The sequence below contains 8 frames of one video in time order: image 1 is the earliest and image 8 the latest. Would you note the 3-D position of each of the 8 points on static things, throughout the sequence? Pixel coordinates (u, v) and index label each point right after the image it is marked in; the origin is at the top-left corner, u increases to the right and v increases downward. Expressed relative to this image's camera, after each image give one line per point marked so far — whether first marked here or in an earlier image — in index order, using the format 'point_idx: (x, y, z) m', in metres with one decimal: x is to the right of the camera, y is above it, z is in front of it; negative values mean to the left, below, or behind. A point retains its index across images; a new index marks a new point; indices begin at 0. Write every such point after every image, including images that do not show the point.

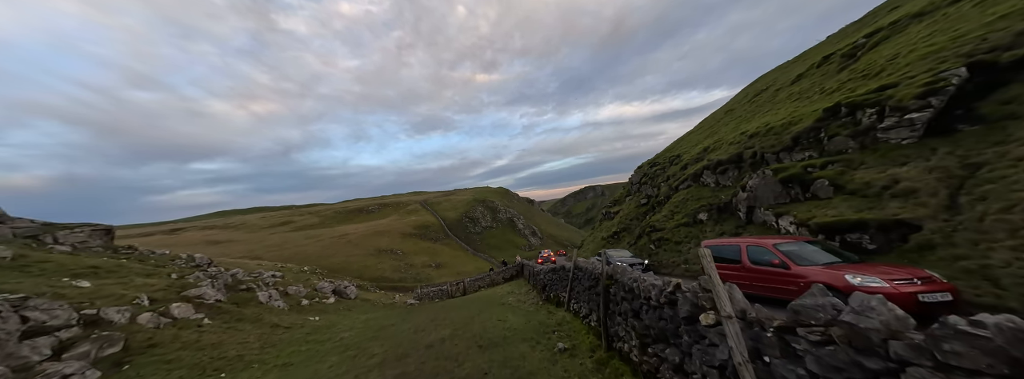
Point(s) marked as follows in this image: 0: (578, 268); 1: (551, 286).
0: (+2.9, -3.5, +13.2) m
1: (+2.5, -5.9, +18.0) m
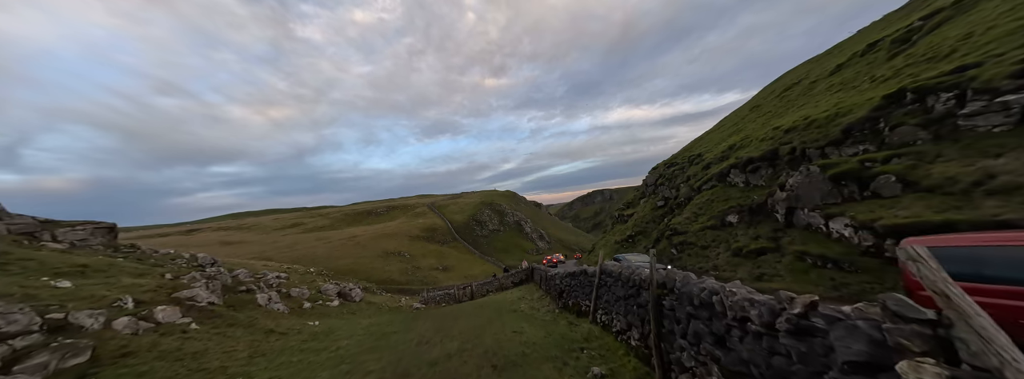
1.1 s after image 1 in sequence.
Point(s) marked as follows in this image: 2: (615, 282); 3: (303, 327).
0: (+3.6, -3.2, +11.4) m
1: (+3.3, -5.7, +16.2) m
2: (+3.5, -3.1, +9.9) m
3: (-13.5, -8.9, +18.7) m
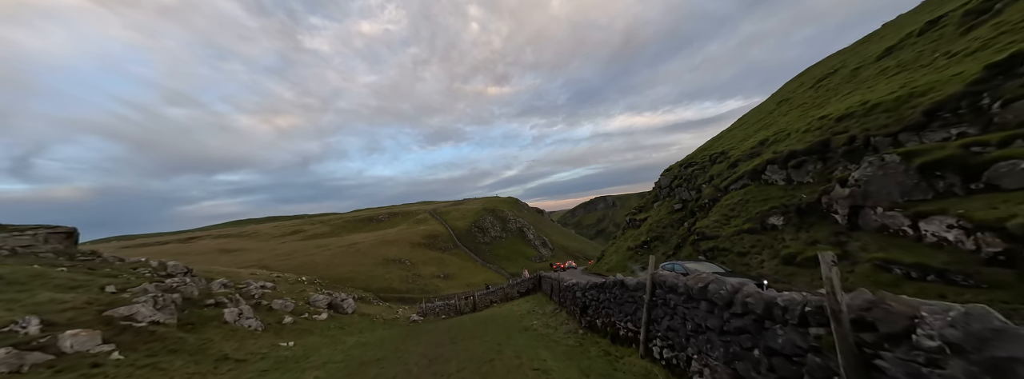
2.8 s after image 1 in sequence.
0: (+4.2, -2.8, +8.2) m
1: (+3.9, -5.4, +12.9) m
2: (+4.1, -2.6, +6.7) m
3: (-12.9, -8.6, +15.4) m
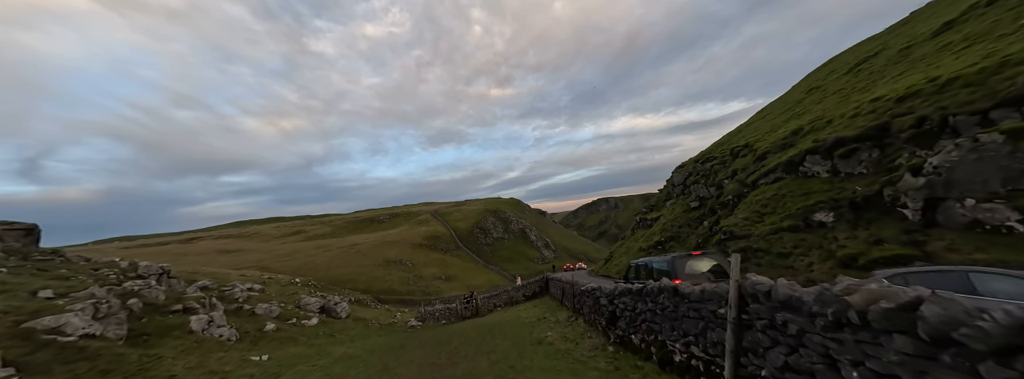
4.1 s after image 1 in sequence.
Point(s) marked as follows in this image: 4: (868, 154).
0: (+4.7, -2.1, +5.5) m
1: (+4.4, -4.7, +10.3) m
2: (+4.6, -2.0, +4.0) m
3: (-12.3, -8.0, +12.9) m
4: (+22.7, +2.3, +18.5) m
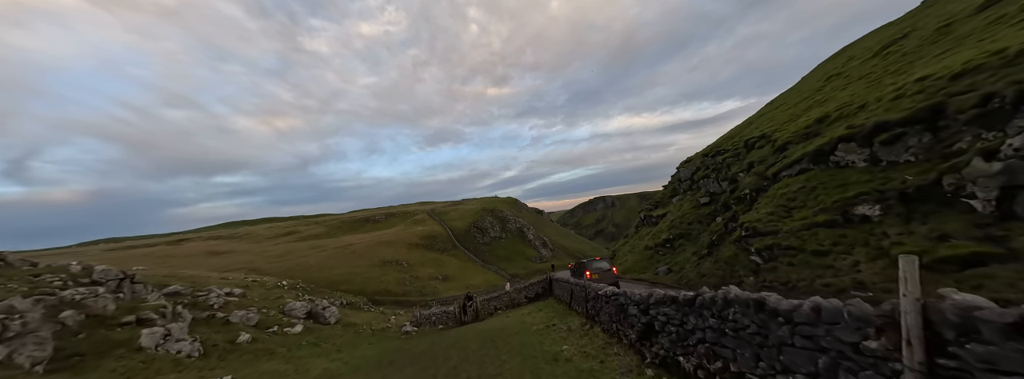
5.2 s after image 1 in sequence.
0: (+5.1, -1.6, +3.3) m
1: (+4.9, -4.2, +8.1) m
2: (+5.0, -1.5, +1.8) m
3: (-11.9, -7.6, +10.5) m
4: (+23.0, +2.9, +16.4) m
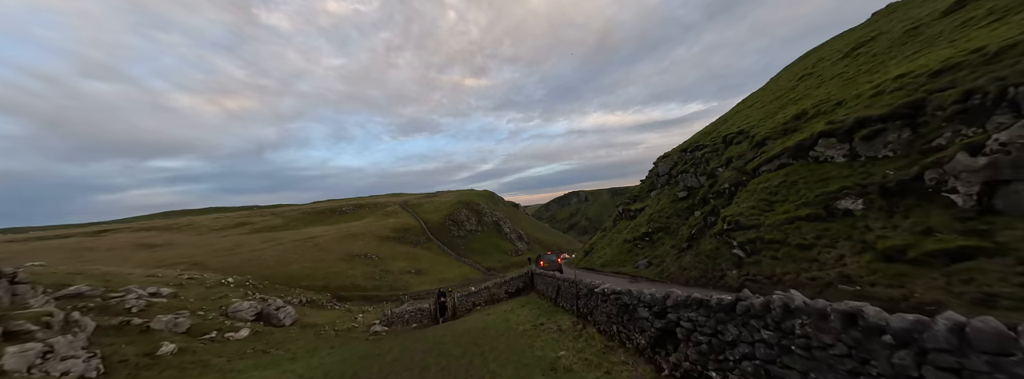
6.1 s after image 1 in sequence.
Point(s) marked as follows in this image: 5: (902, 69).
0: (+5.4, -1.4, +2.1) m
1: (+4.7, -3.8, +6.9) m
2: (+5.5, -1.3, +0.6) m
3: (-12.3, -6.8, +7.9) m
4: (+22.2, +3.1, +16.6) m
5: (+26.1, +8.1, +19.5) m
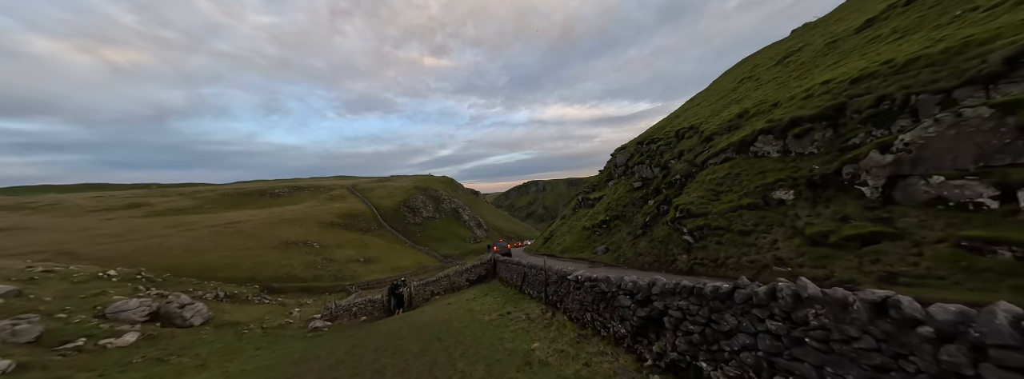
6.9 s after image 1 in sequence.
0: (+5.5, -1.1, +2.1) m
1: (+4.0, -3.4, +6.8) m
2: (+5.7, -1.1, +0.6) m
3: (-13.0, -6.0, +5.5) m
4: (+20.1, +3.6, +18.7) m
5: (+23.7, +8.5, +21.9) m
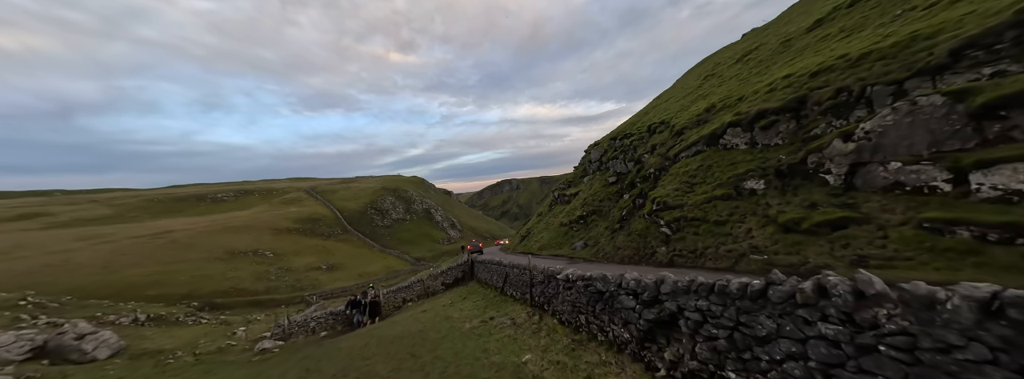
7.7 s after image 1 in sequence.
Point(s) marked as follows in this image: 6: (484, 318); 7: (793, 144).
0: (+5.7, -0.8, +1.6) m
1: (+3.8, -3.1, +6.1) m
2: (+6.0, -0.7, +0.1) m
3: (-13.0, -6.1, +3.2) m
4: (+18.5, +4.3, +19.4) m
5: (+21.7, +9.3, +22.9) m
6: (-1.5, -6.0, +13.6) m
7: (+18.2, +3.0, +18.7) m
